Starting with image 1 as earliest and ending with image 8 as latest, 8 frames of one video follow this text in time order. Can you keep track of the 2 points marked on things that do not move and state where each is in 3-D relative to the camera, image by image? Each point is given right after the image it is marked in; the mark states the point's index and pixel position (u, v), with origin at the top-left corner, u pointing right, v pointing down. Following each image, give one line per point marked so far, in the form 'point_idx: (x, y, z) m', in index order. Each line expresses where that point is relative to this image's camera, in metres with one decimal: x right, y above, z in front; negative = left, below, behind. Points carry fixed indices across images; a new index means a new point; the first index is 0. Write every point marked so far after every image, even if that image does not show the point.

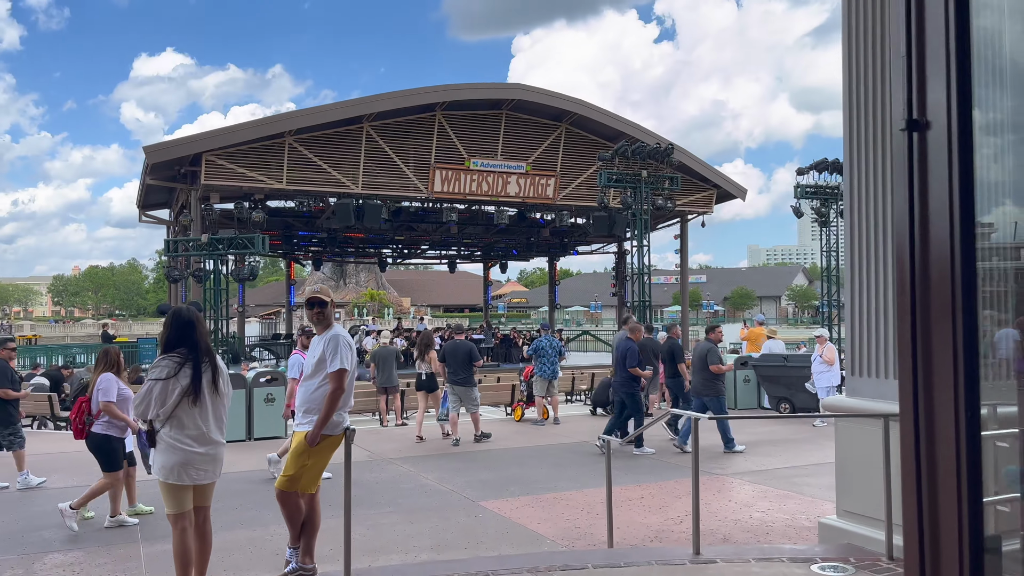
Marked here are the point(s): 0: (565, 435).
0: (+0.9, -2.3, +11.6) m
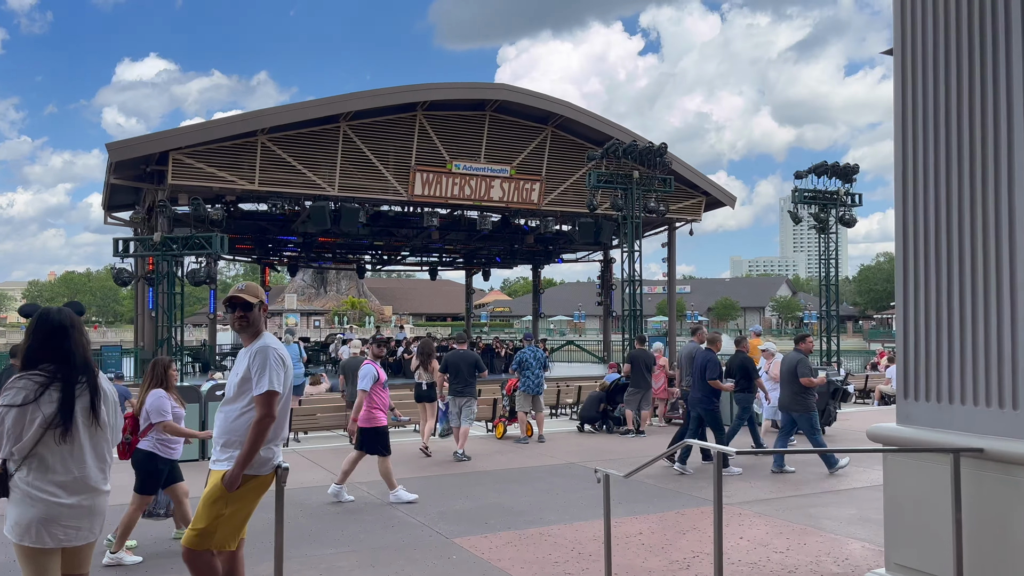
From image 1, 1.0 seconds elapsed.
0: (+0.6, -2.4, +10.7) m
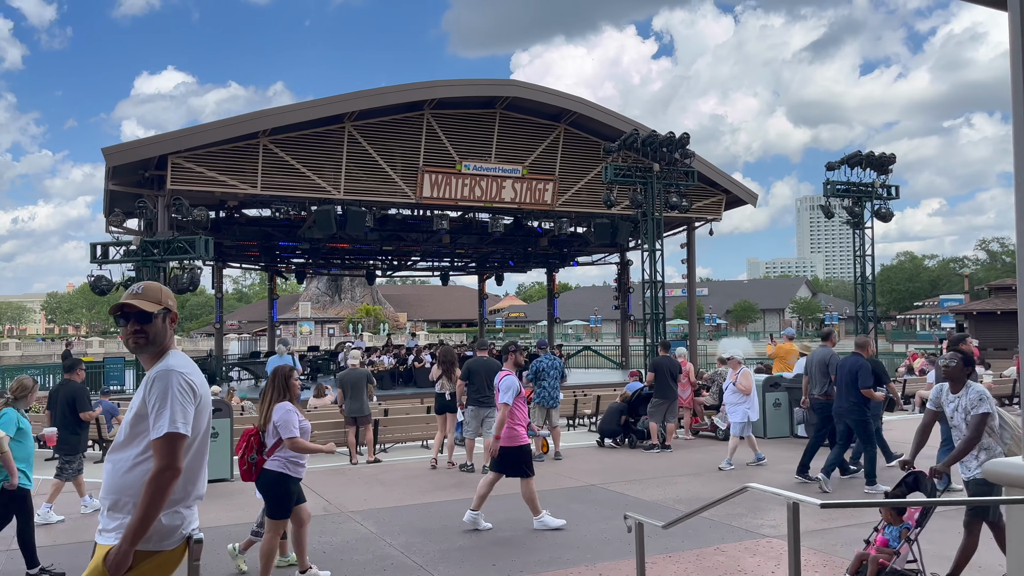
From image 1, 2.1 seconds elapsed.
0: (+0.8, -2.5, +9.6) m
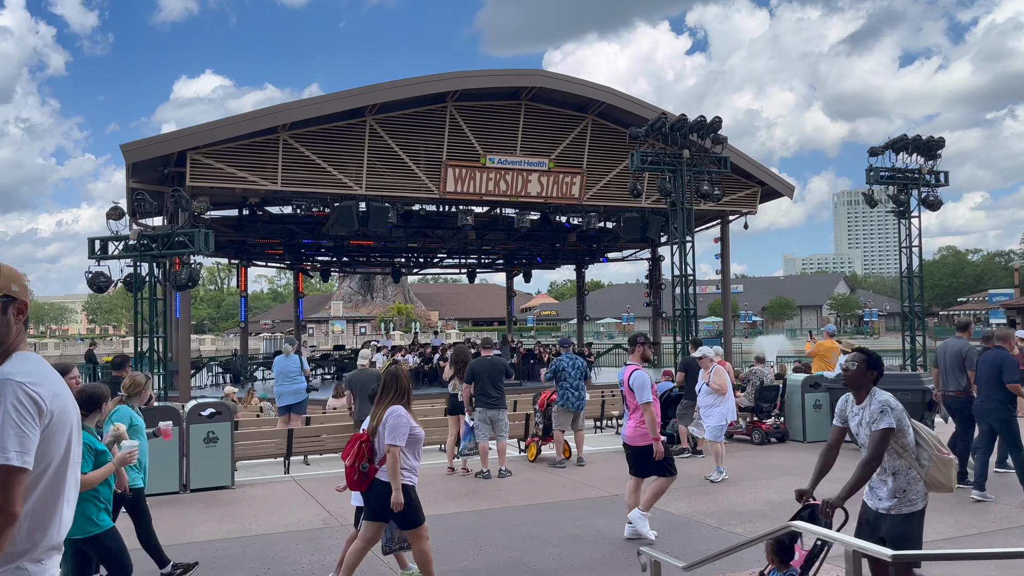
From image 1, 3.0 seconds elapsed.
0: (+1.0, -2.4, +8.9) m
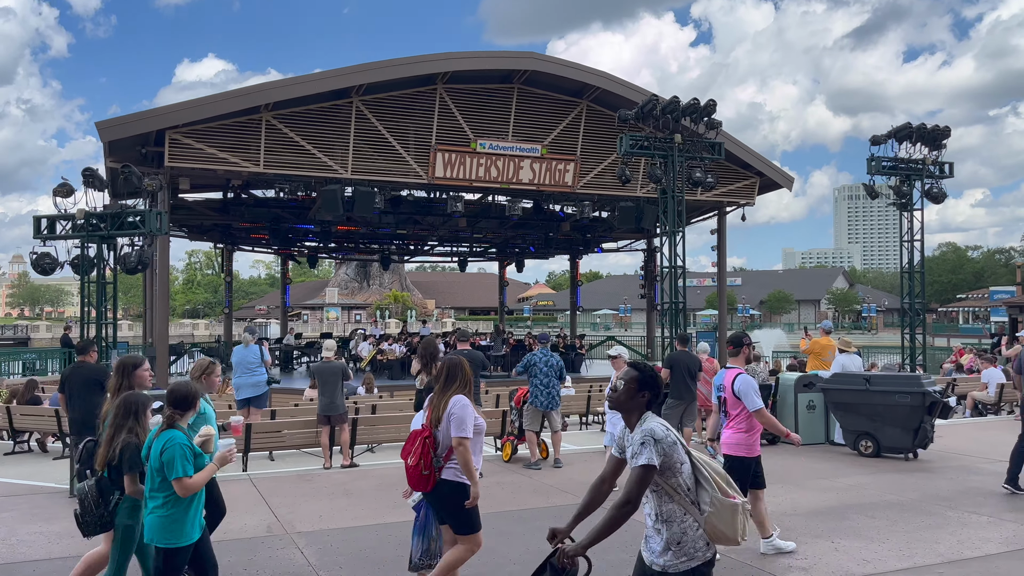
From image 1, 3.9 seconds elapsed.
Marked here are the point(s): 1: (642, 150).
0: (+0.7, -2.3, +8.3) m
1: (+2.2, +2.4, +12.6) m
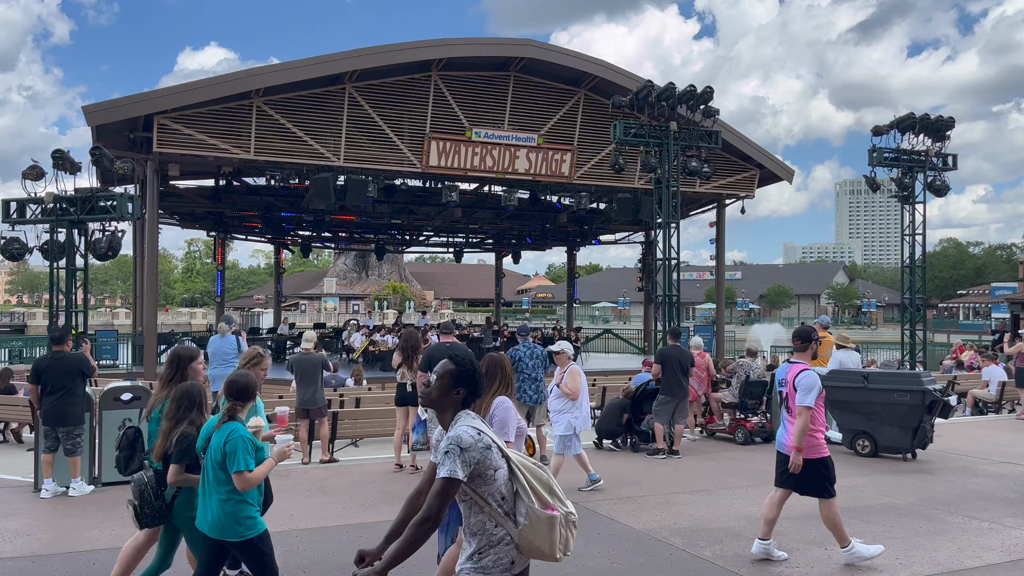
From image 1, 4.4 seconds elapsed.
0: (+0.5, -2.2, +8.0) m
1: (+2.1, +2.5, +12.2) m
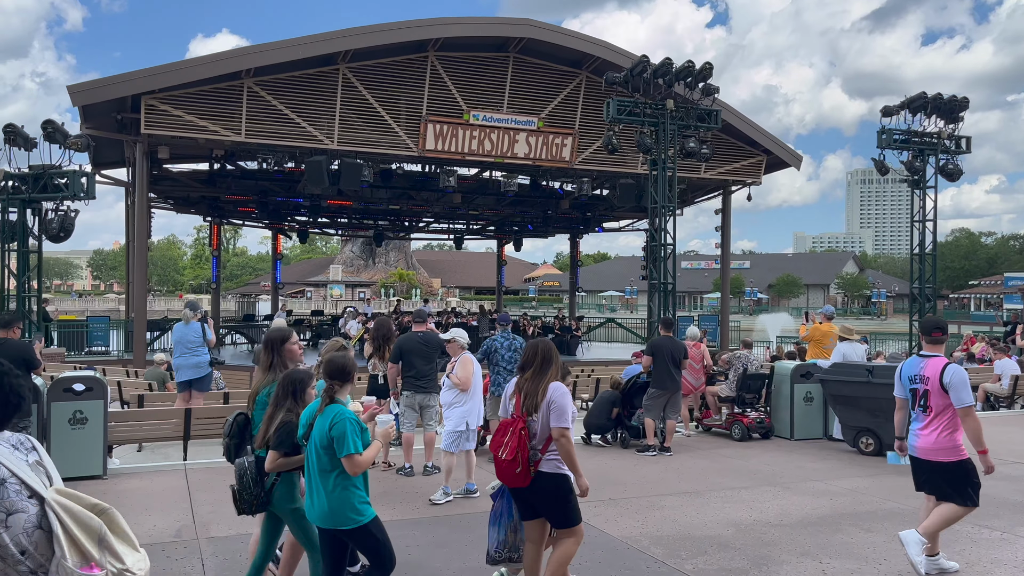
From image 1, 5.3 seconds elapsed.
0: (+0.2, -2.0, +7.5) m
1: (+1.9, +2.7, +11.6) m
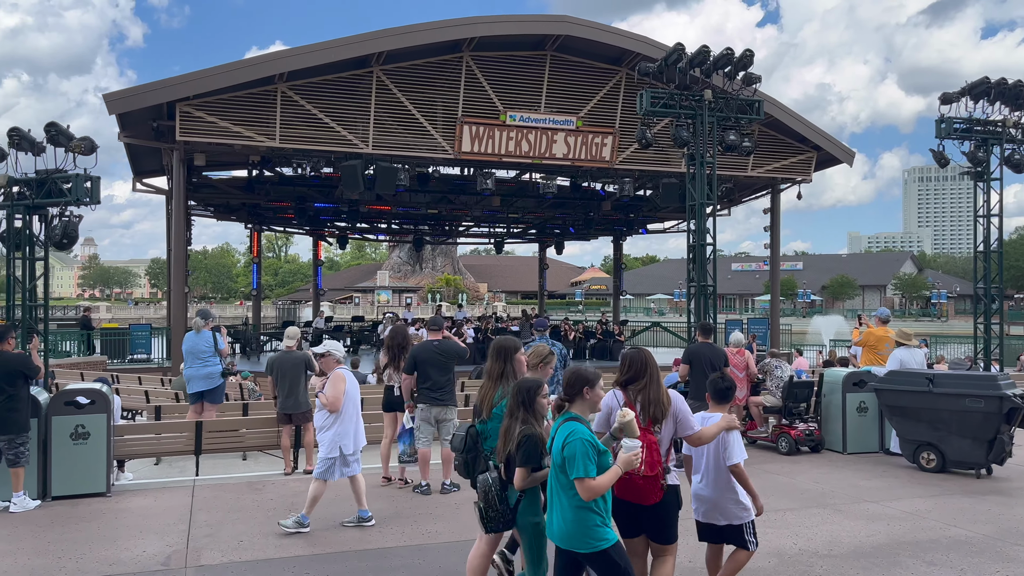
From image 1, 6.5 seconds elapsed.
0: (+0.5, -2.1, +7.0) m
1: (+2.3, +2.6, +11.0) m
